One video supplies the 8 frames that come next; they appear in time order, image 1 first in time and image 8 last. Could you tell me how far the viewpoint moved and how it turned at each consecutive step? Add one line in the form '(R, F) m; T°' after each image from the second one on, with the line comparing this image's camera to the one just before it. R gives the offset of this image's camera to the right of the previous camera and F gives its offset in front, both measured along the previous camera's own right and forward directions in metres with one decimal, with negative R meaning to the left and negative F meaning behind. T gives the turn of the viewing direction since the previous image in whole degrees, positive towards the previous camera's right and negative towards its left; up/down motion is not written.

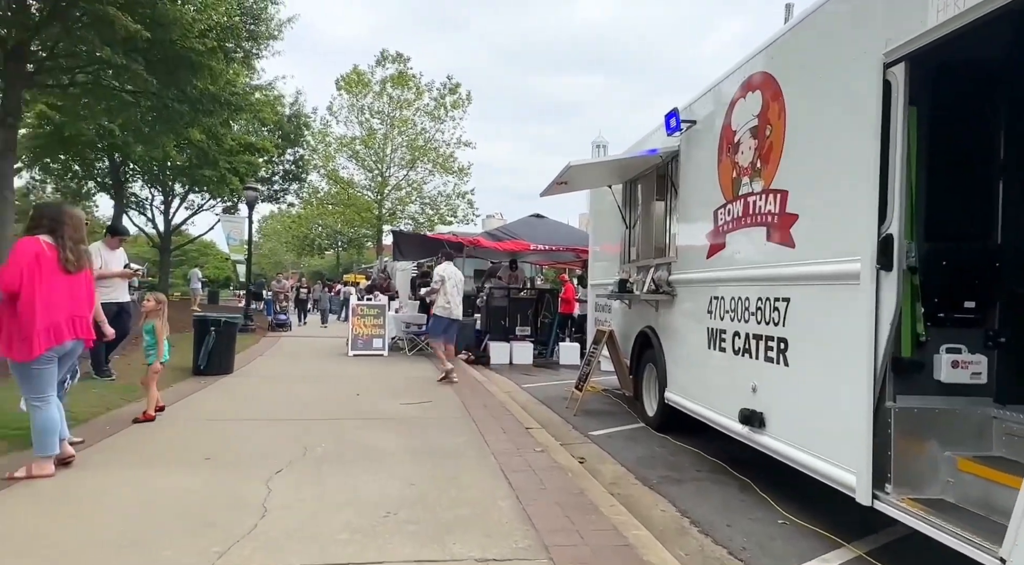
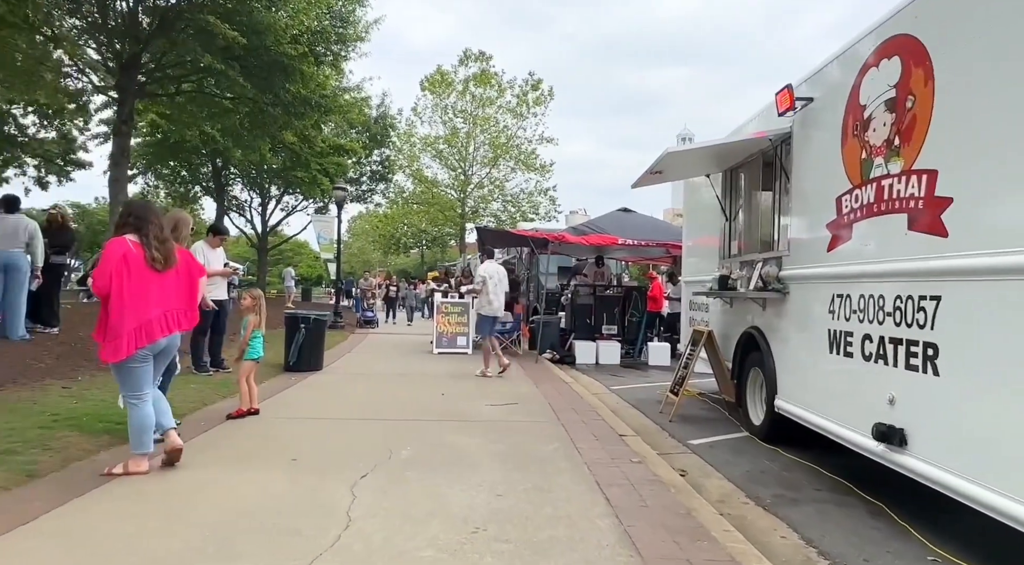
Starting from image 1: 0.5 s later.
(-0.1, +0.3) m; -7°
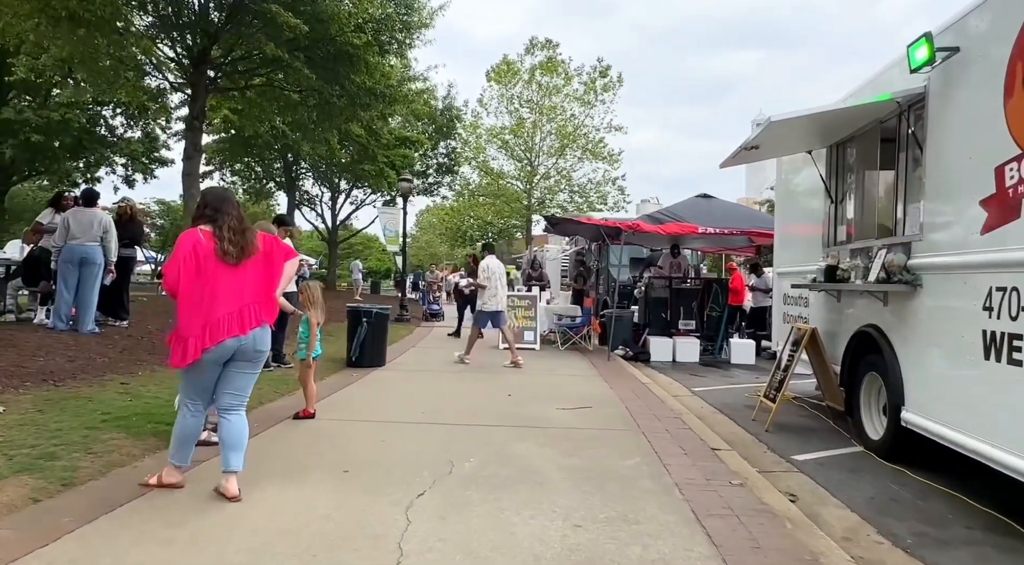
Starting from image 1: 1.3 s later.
(-0.1, +0.6) m; -6°
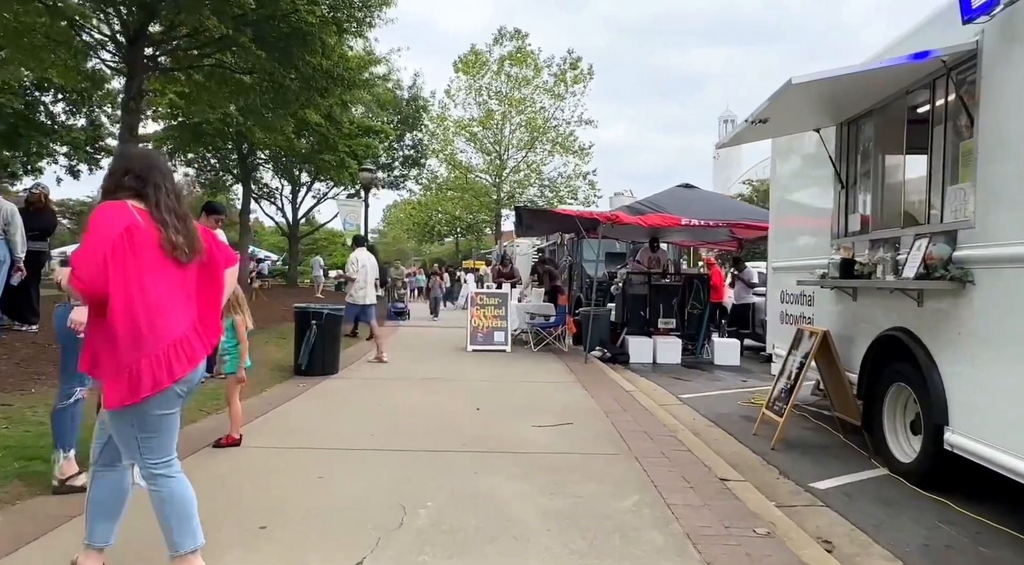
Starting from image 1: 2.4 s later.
(0.0, +1.0) m; +3°
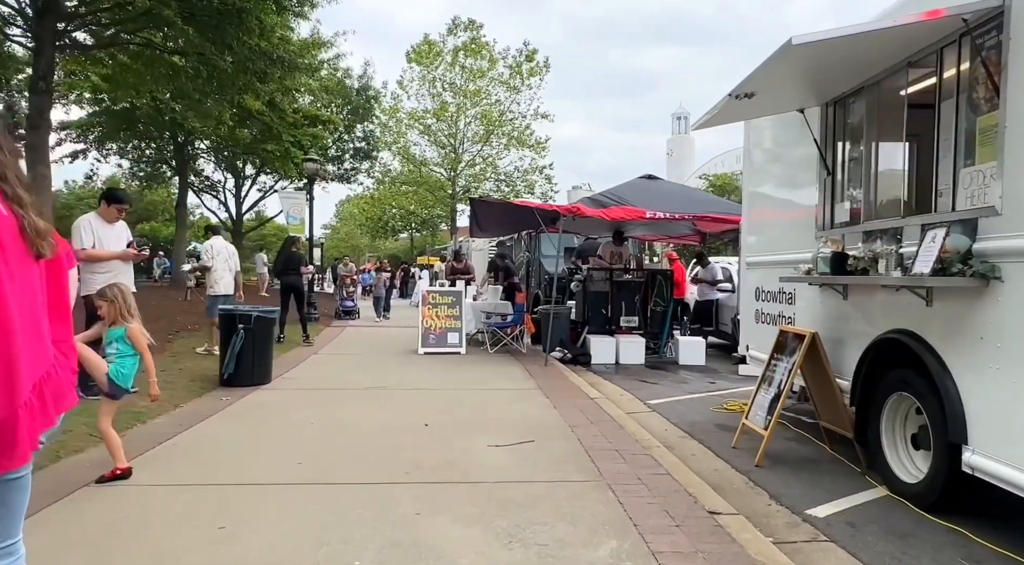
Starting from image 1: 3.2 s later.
(0.0, +0.7) m; +4°
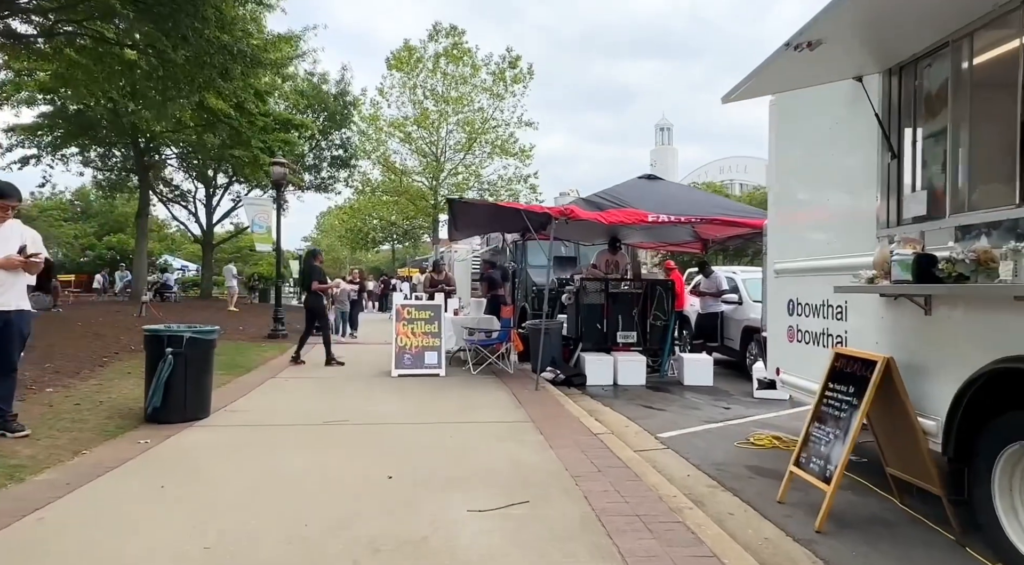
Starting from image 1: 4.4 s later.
(0.0, +1.2) m; +1°
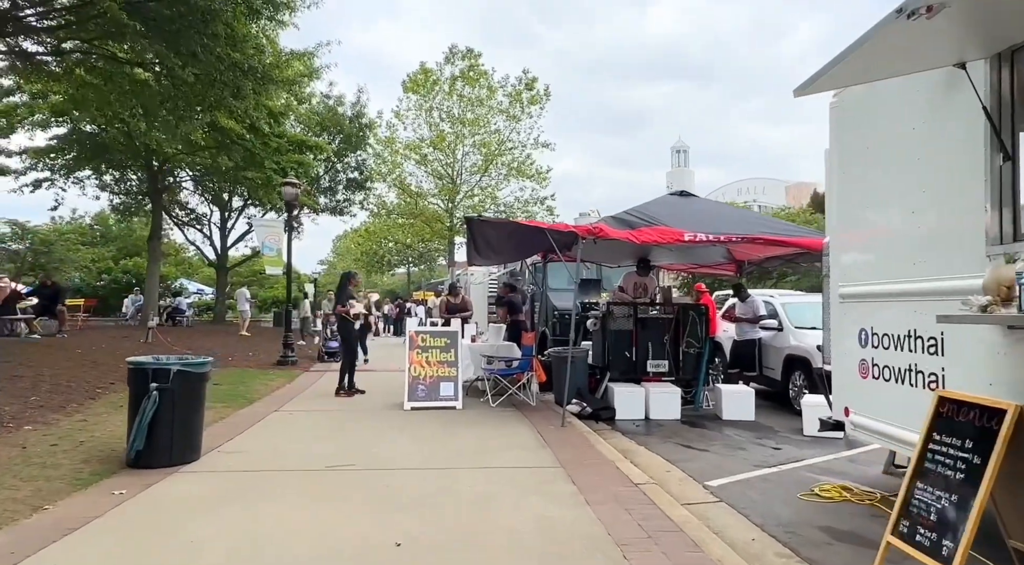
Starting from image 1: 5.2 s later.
(-0.1, +0.7) m; -1°
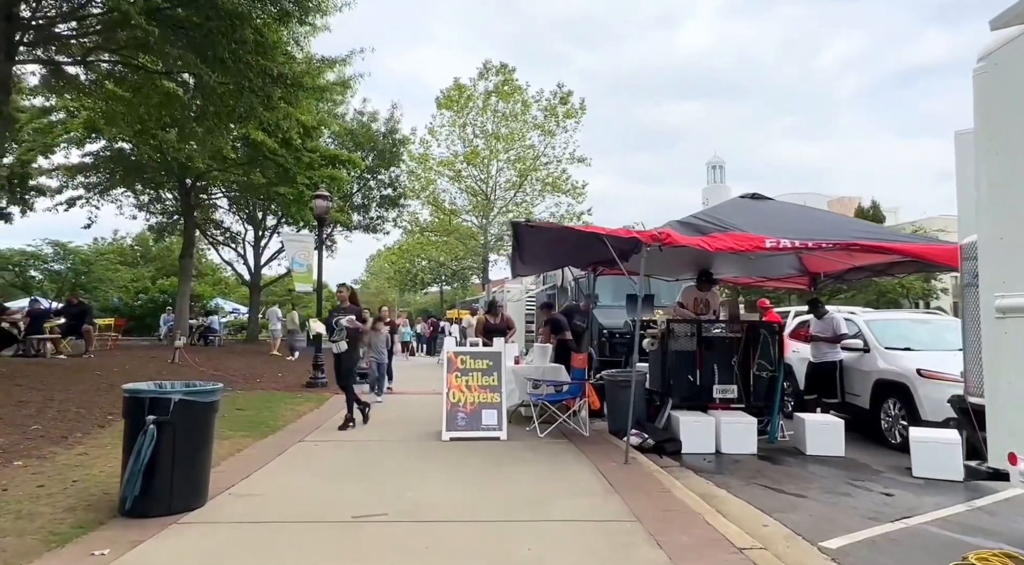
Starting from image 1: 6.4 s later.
(-0.2, +1.0) m; -3°
